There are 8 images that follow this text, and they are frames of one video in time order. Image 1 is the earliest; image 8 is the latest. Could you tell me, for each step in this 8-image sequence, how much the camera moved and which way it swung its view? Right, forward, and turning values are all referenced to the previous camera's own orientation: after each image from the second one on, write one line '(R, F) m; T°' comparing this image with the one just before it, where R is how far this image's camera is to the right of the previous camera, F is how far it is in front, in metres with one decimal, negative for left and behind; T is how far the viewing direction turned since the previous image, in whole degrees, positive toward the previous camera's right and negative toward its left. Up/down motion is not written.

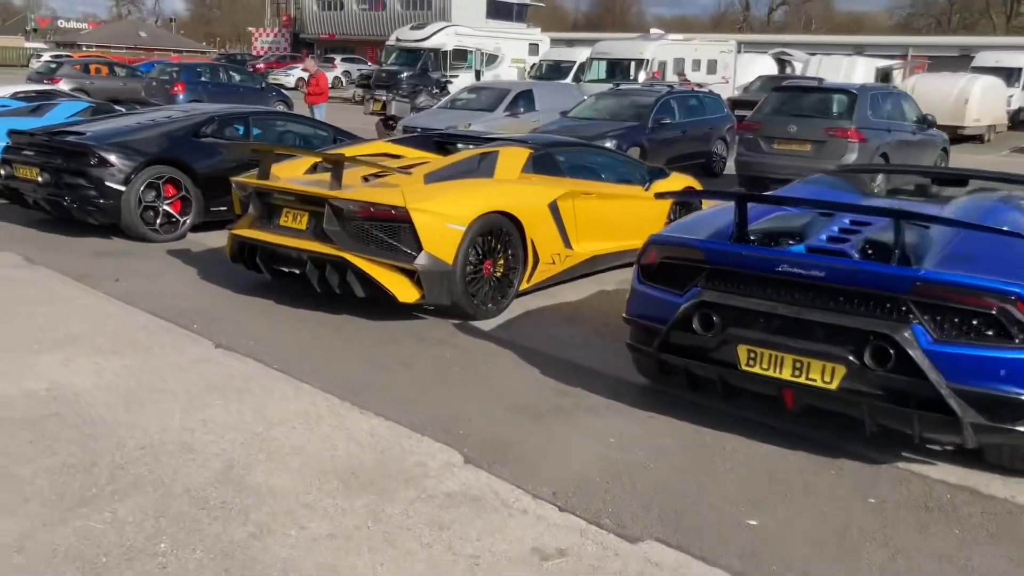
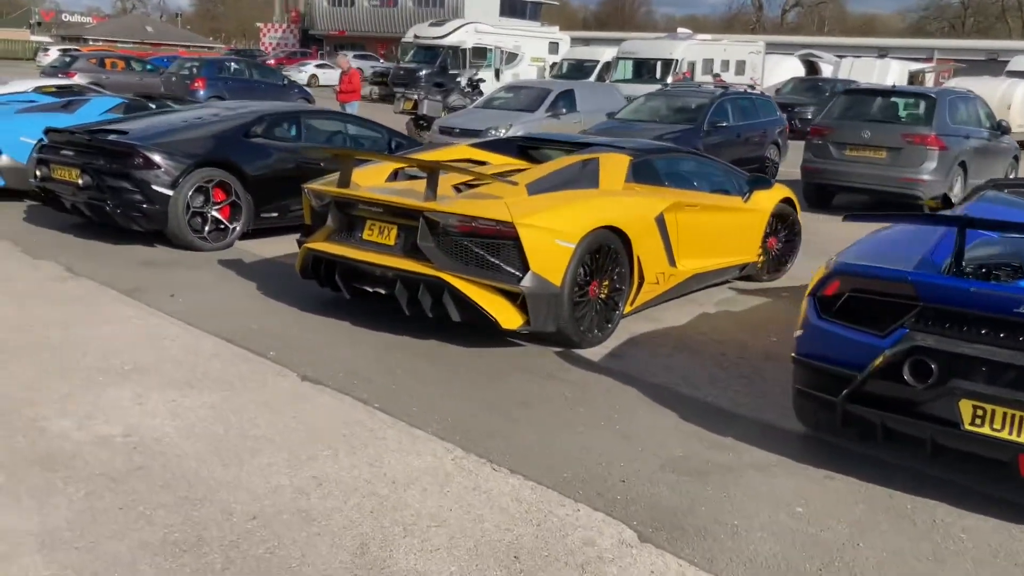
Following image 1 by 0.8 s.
(-0.7, +0.7) m; 0°
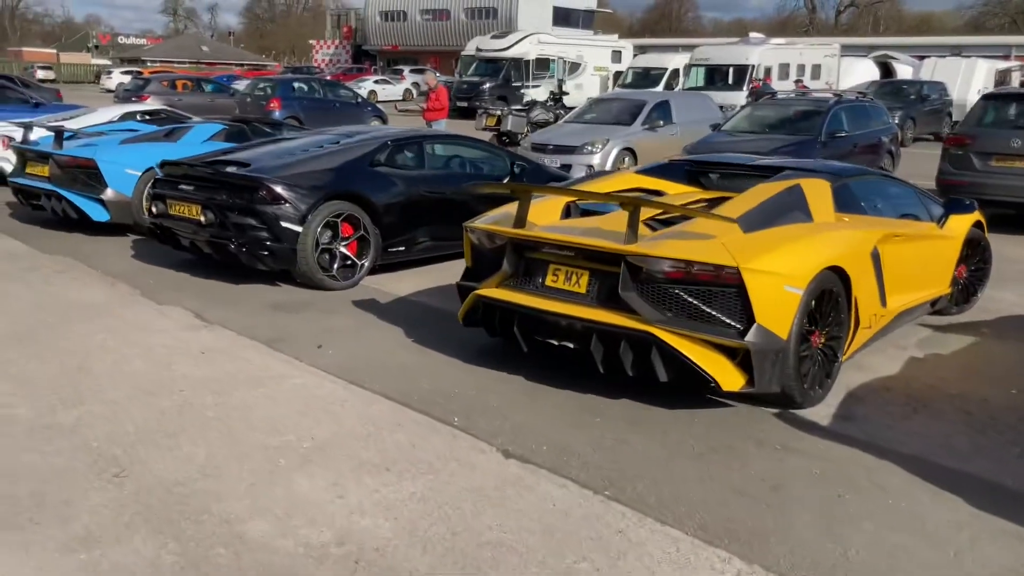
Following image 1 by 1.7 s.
(-0.9, +0.7) m; -3°
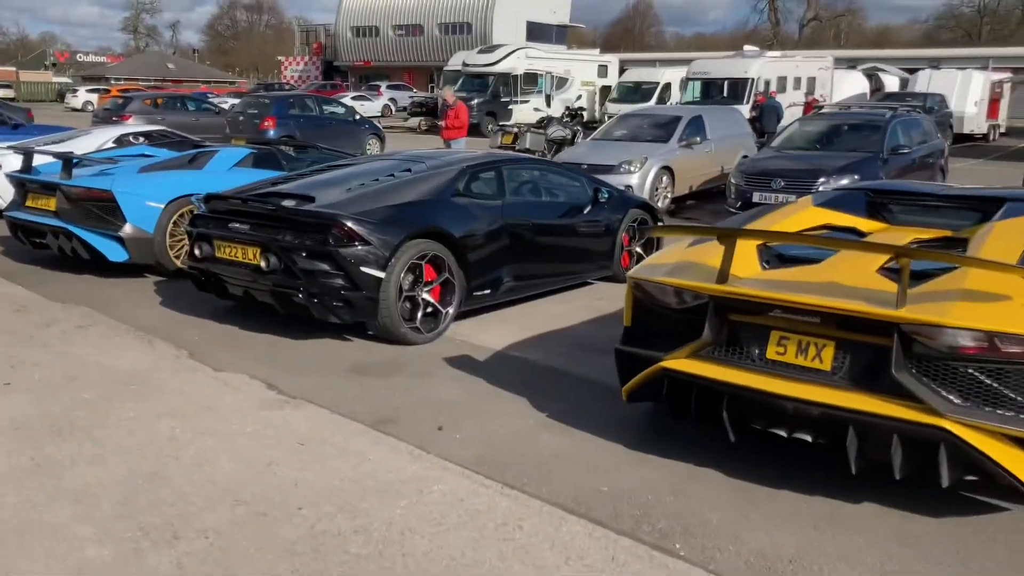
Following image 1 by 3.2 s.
(-1.1, +1.2) m; +2°
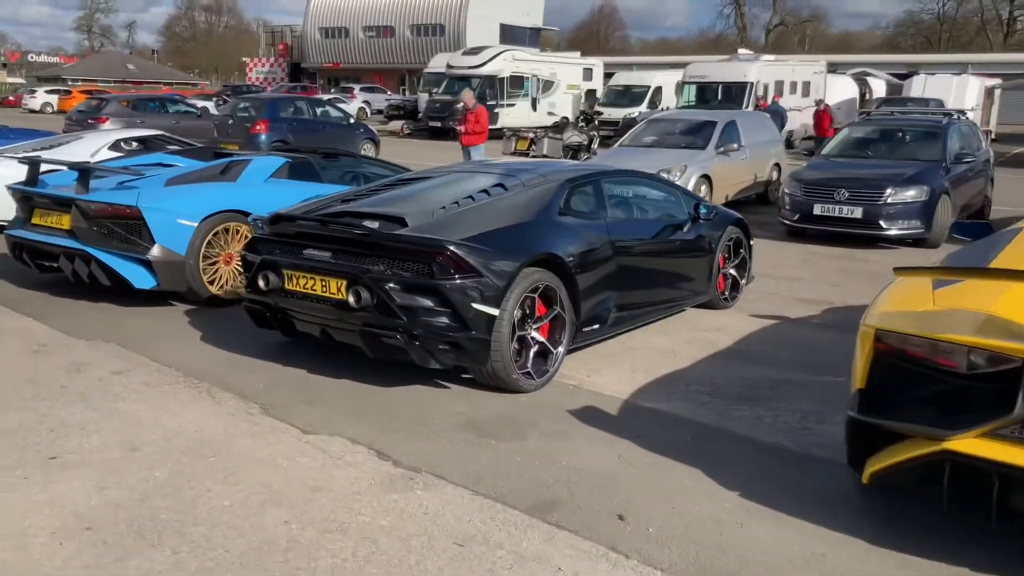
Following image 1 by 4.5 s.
(-1.0, +1.0) m; +2°
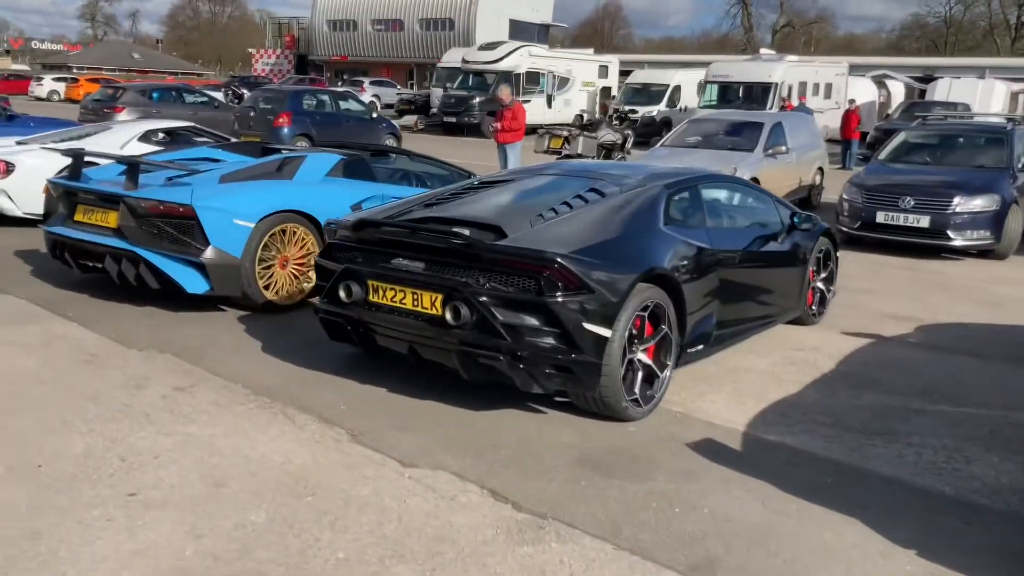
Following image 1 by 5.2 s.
(-0.6, +0.5) m; 0°
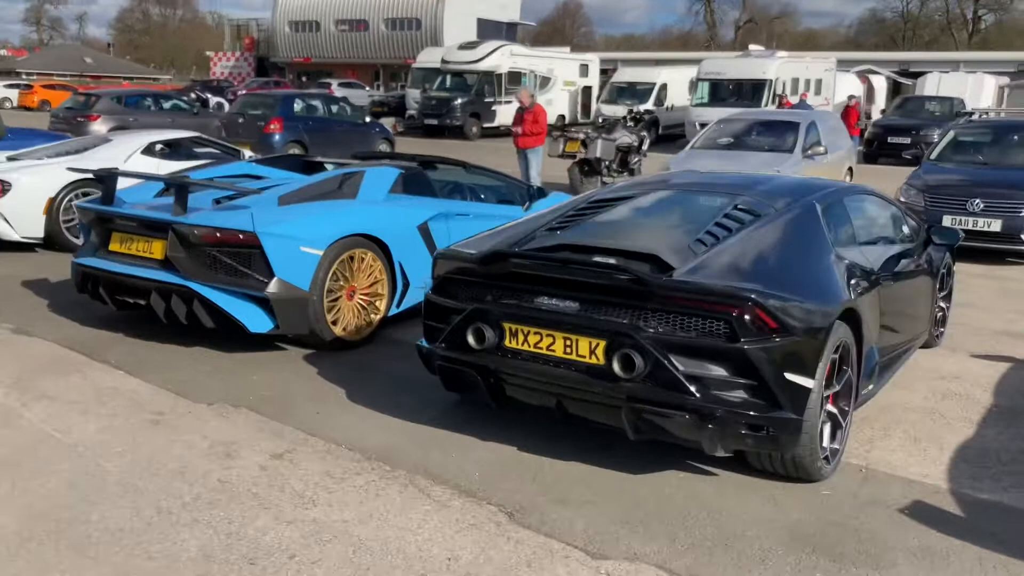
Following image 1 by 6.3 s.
(-1.0, +0.8) m; +2°
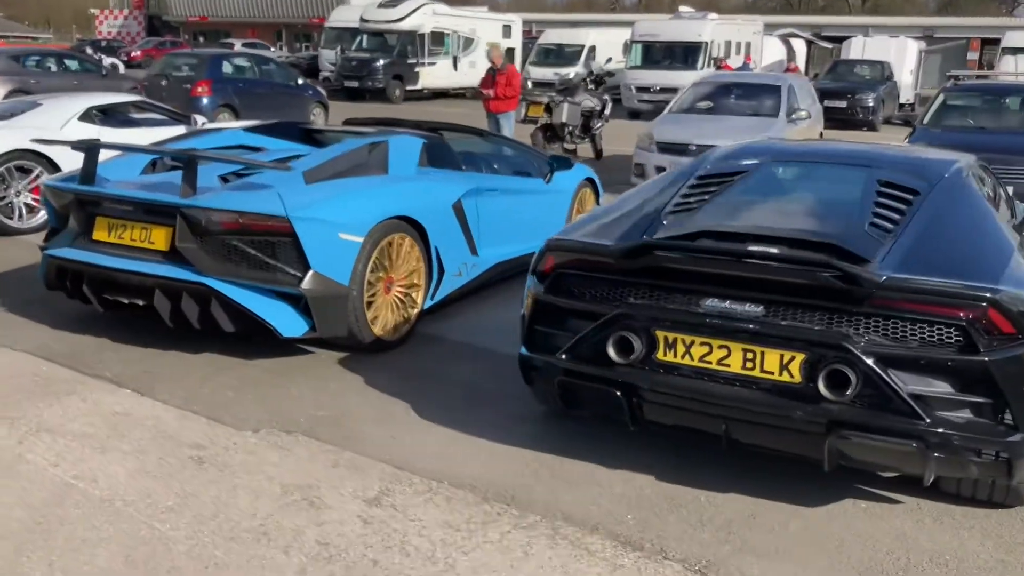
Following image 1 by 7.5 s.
(-1.0, +0.9) m; +6°
